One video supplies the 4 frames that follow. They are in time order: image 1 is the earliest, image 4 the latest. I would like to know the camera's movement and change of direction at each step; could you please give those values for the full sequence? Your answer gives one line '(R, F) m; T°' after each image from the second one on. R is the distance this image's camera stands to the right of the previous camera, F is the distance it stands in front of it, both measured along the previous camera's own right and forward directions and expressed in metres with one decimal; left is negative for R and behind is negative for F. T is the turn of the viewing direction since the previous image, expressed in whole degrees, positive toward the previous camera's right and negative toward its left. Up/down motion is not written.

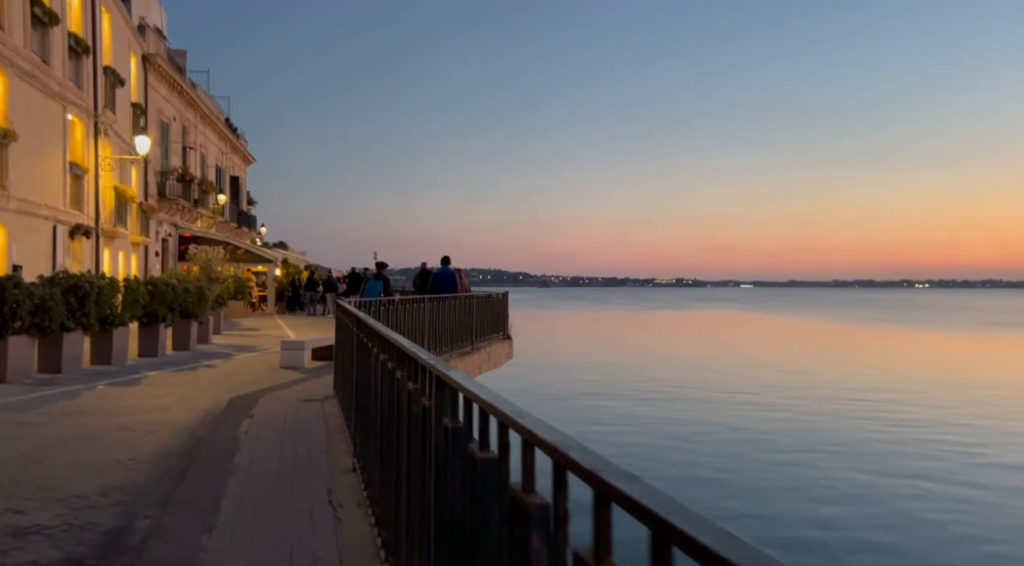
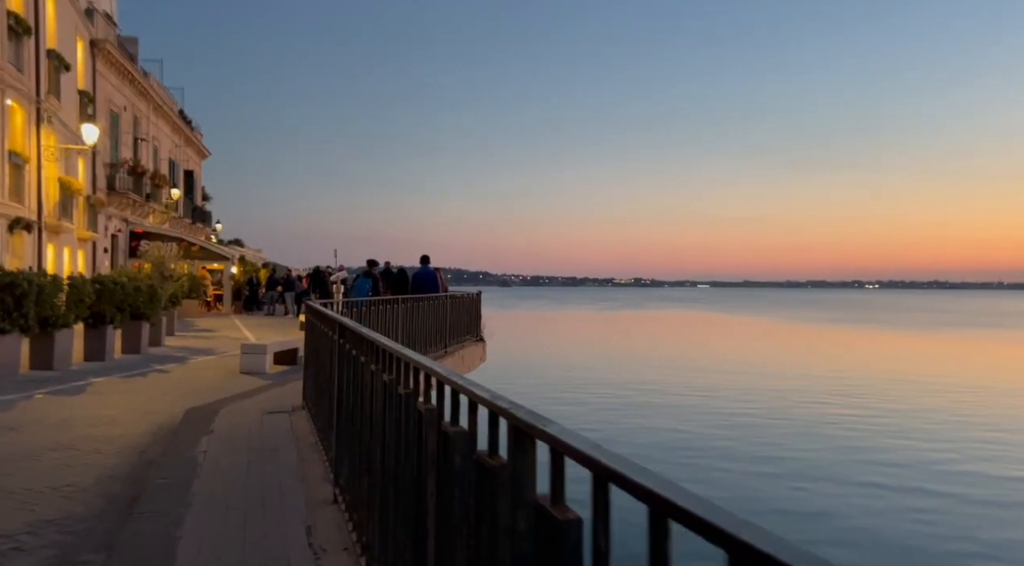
(-0.3, +0.7) m; +3°
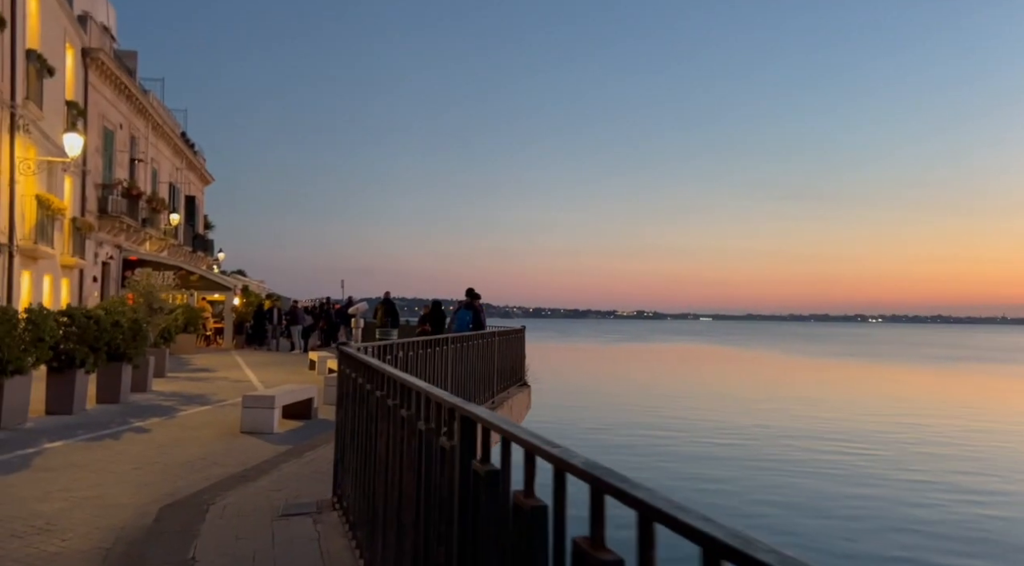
(-1.0, +2.6) m; 0°
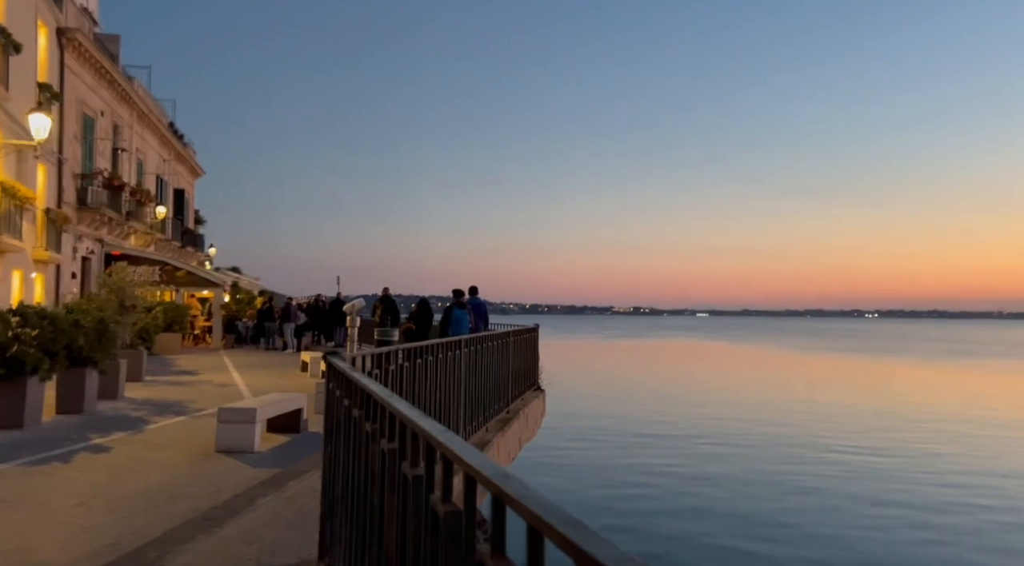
(-0.3, +1.4) m; 0°
